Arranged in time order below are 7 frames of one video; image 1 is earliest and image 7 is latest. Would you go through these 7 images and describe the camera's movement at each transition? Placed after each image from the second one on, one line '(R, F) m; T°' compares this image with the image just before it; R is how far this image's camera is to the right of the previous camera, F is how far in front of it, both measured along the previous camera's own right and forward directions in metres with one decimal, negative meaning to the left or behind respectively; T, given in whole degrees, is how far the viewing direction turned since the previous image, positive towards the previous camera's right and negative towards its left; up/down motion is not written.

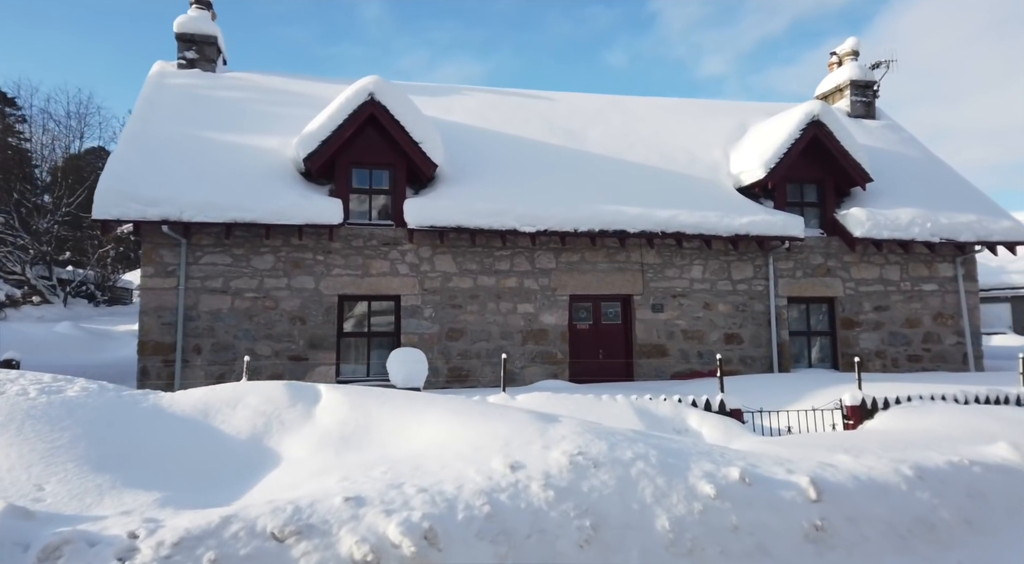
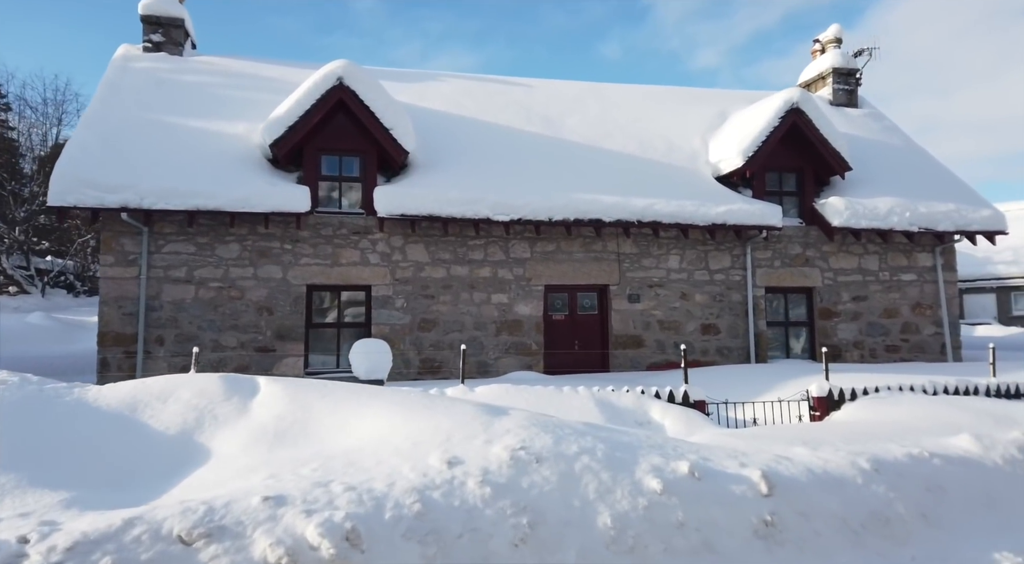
(+0.3, +0.2) m; +1°
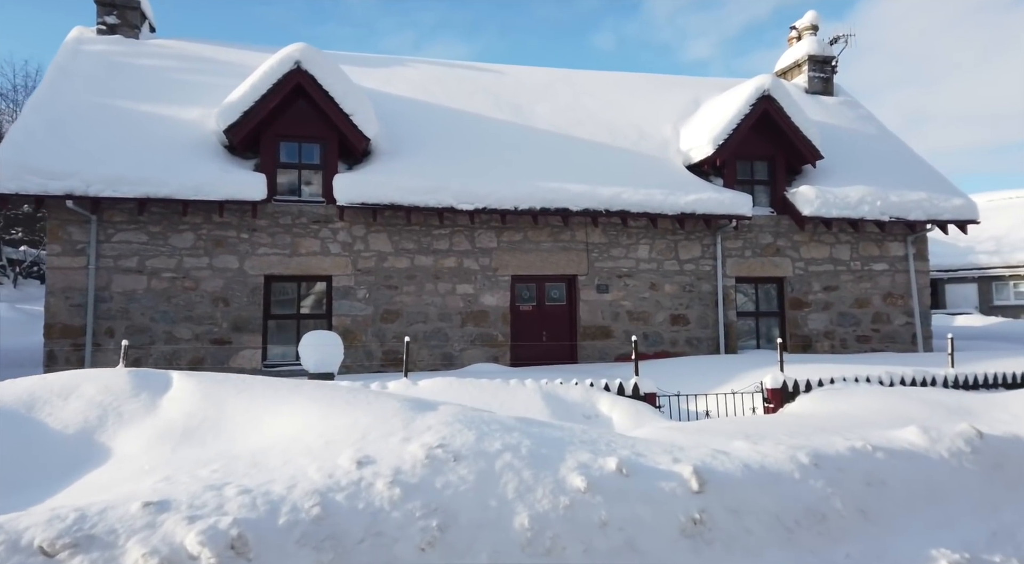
(+0.4, +0.2) m; +1°
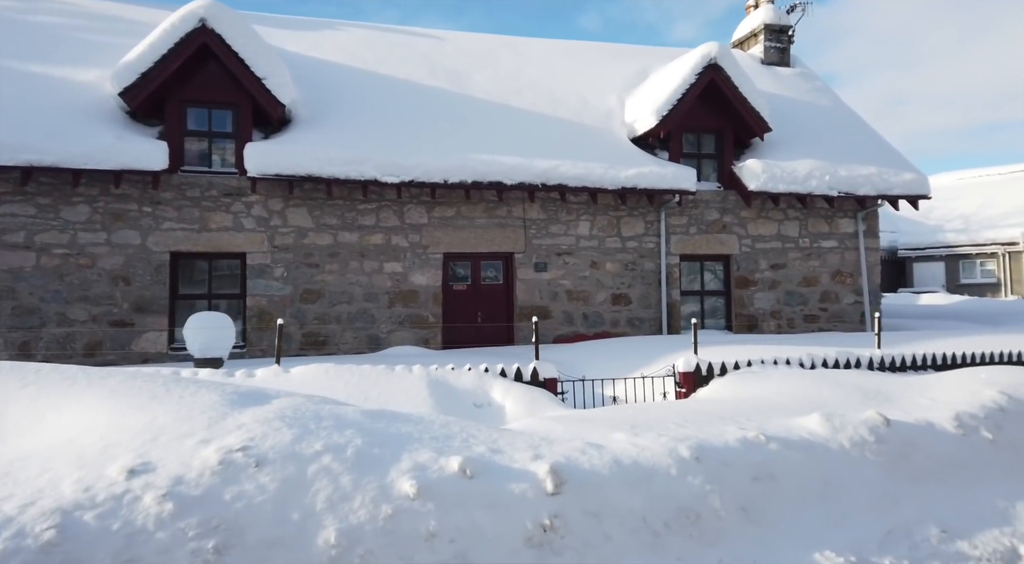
(+0.8, +0.5) m; +1°
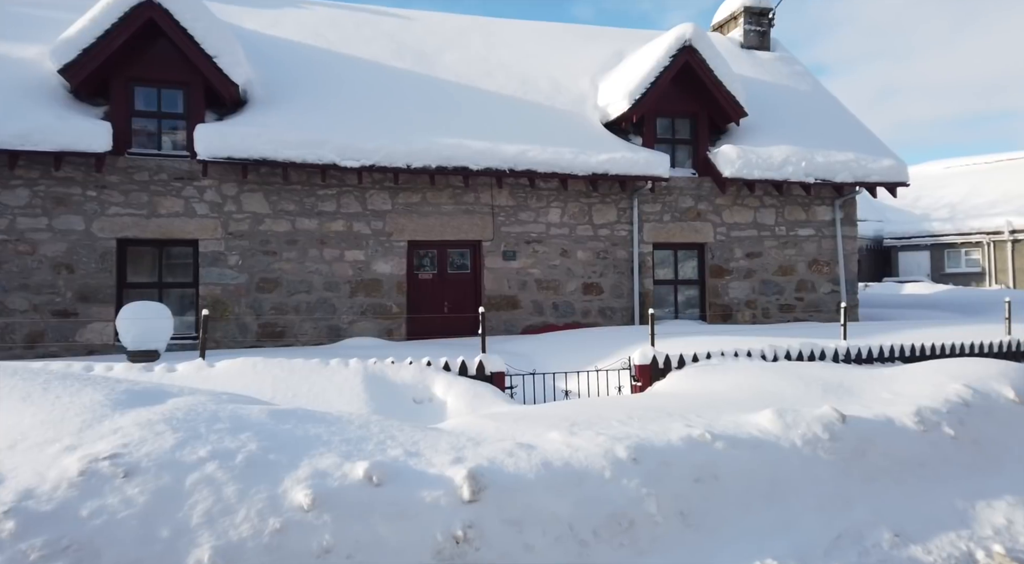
(+0.4, +0.3) m; +1°
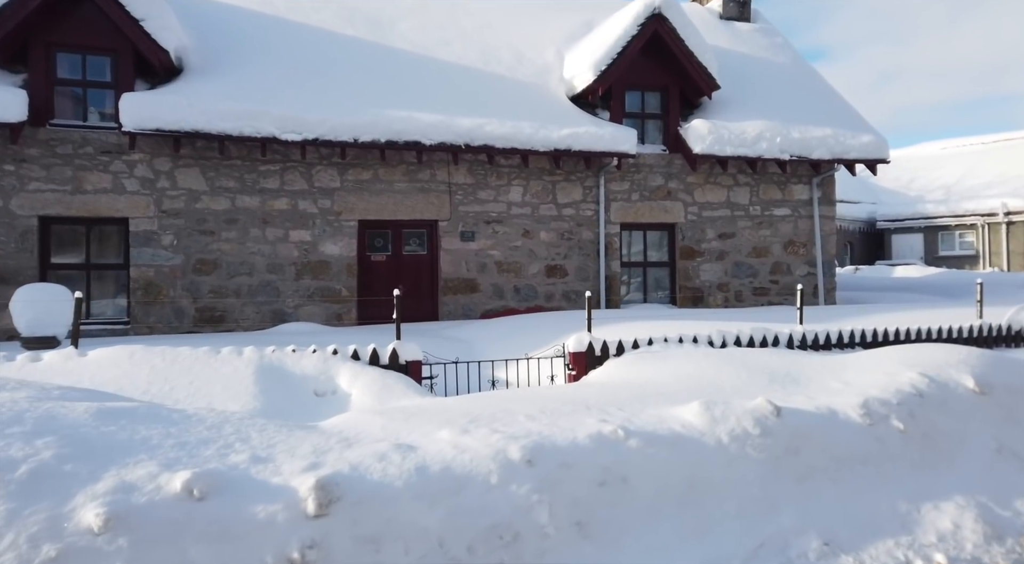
(+0.6, +0.5) m; 0°
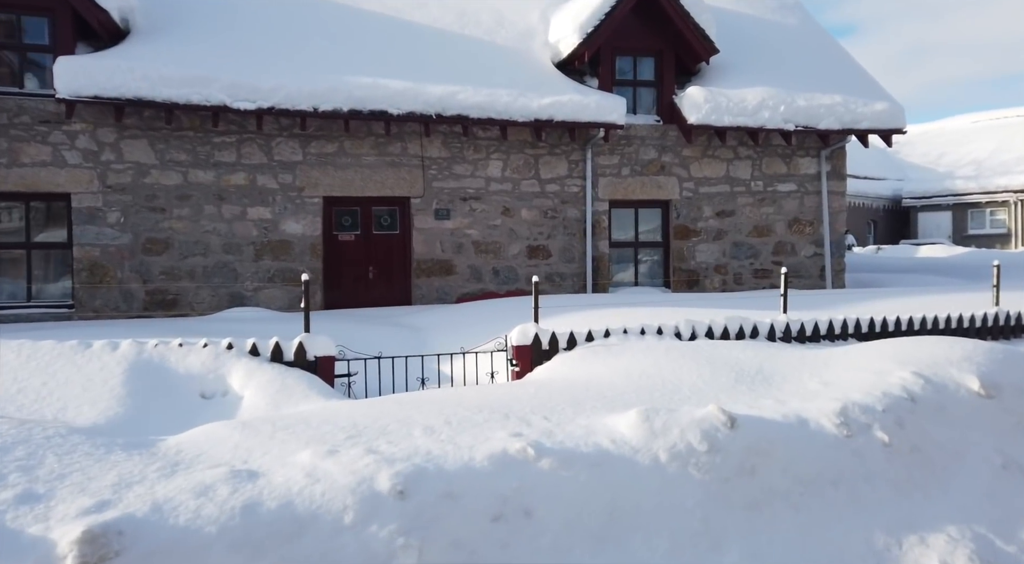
(+0.6, +0.7) m; -2°
